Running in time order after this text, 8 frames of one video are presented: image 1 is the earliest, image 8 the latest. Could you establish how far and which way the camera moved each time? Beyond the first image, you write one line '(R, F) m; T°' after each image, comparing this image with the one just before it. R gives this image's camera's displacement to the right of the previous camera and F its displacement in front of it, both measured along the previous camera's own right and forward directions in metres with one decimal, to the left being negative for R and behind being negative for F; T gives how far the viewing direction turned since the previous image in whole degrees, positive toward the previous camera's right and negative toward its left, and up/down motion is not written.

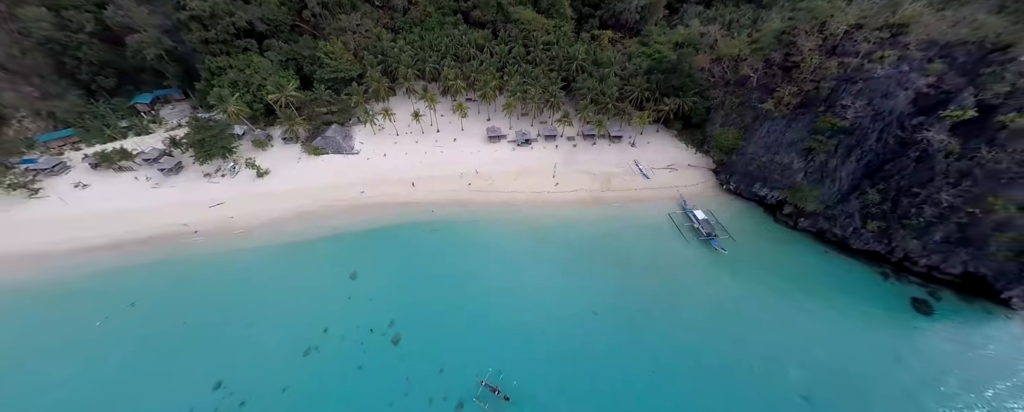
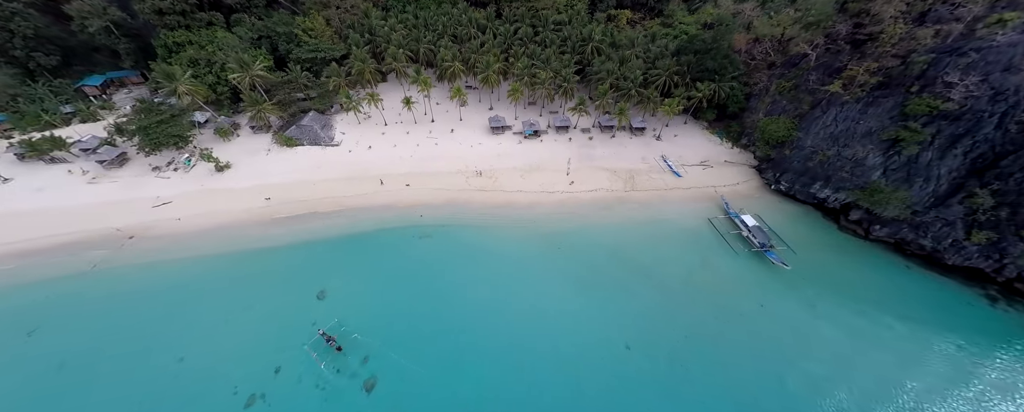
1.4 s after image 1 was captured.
(-0.8, +5.8) m; 0°
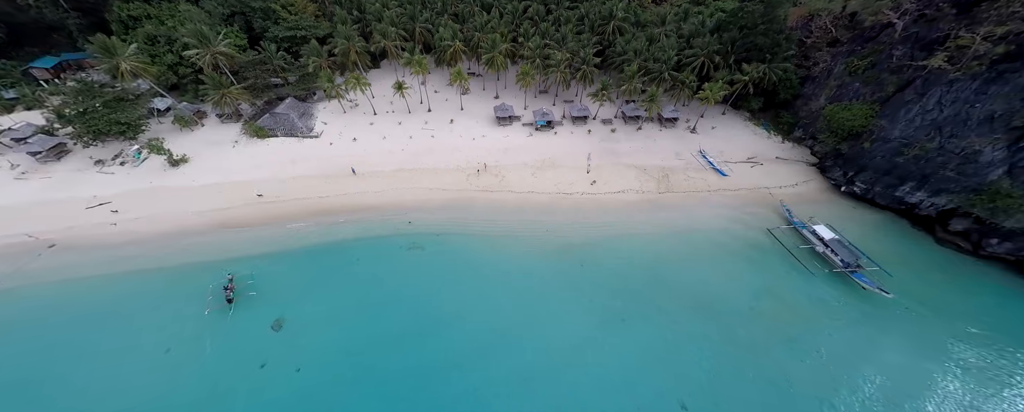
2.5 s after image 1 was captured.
(-0.6, +5.2) m; -1°
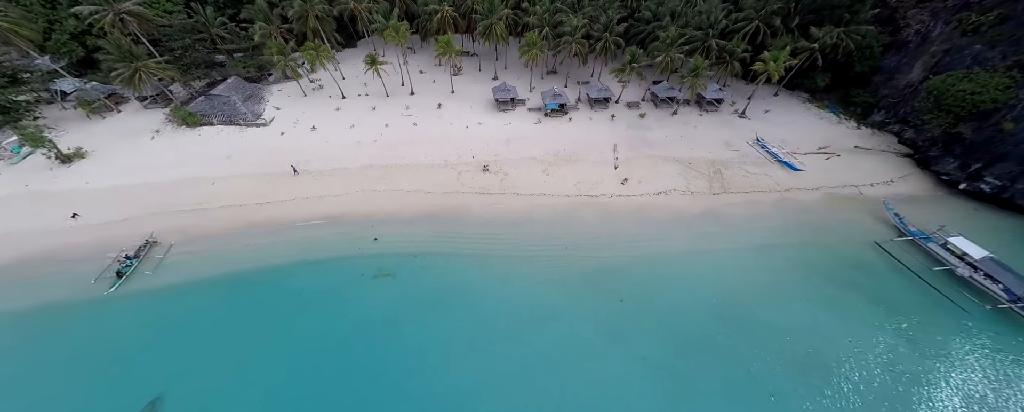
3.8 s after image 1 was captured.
(-0.6, +6.3) m; 0°
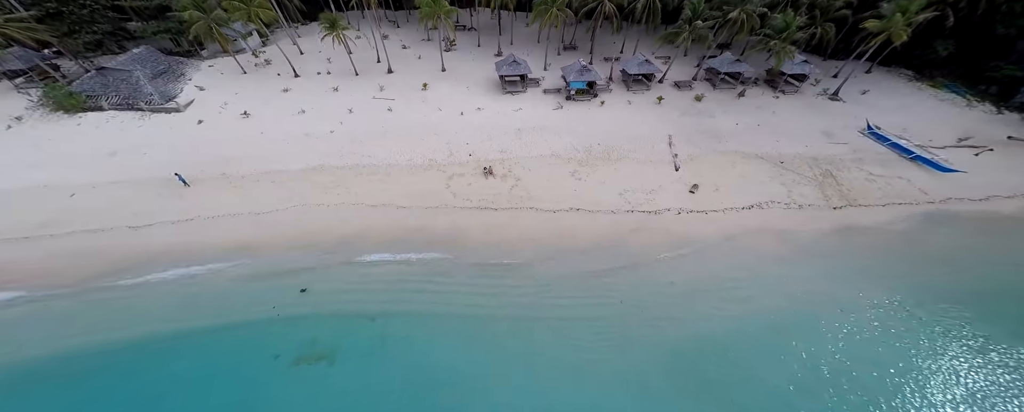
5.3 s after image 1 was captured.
(-0.8, +6.4) m; 0°
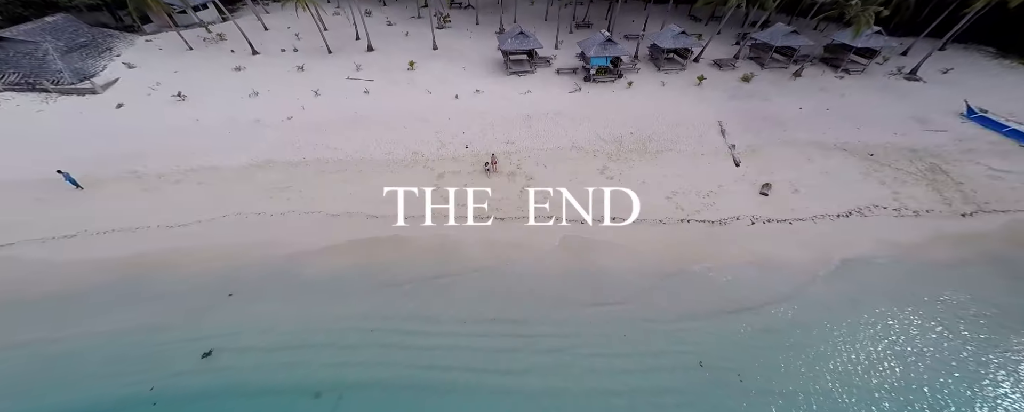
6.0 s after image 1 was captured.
(-0.5, +3.4) m; 0°
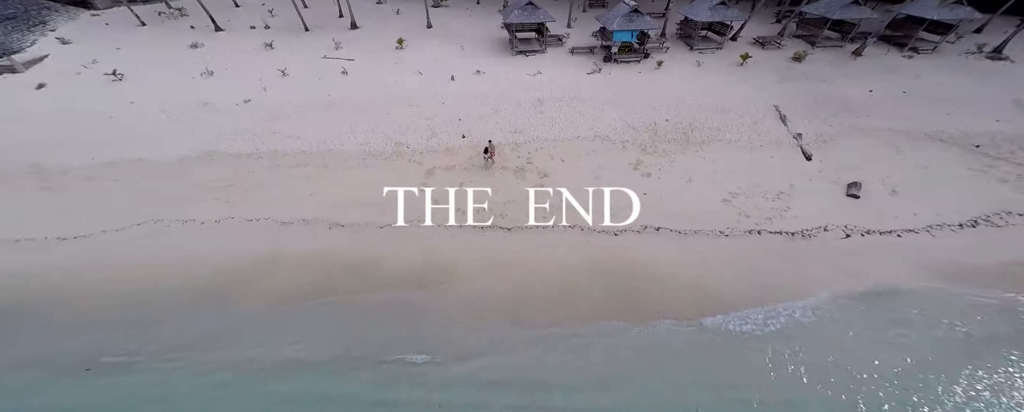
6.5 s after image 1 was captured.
(-0.2, +2.3) m; 0°
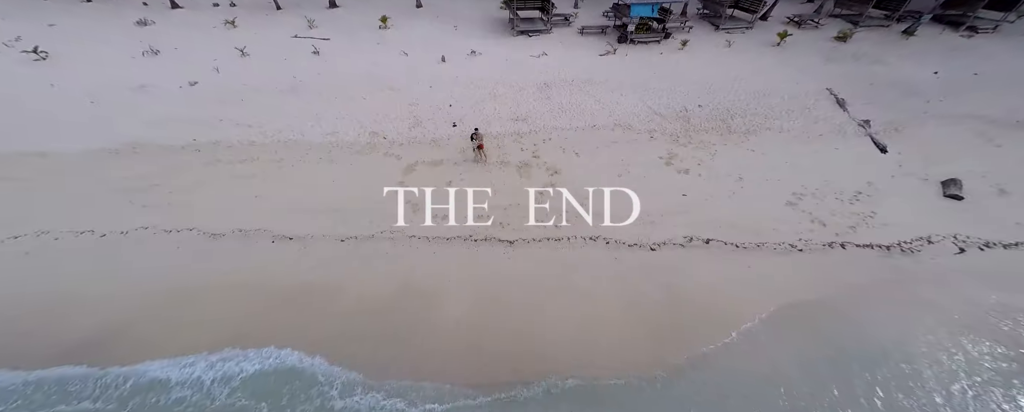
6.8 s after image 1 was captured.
(-0.1, +1.7) m; 0°
